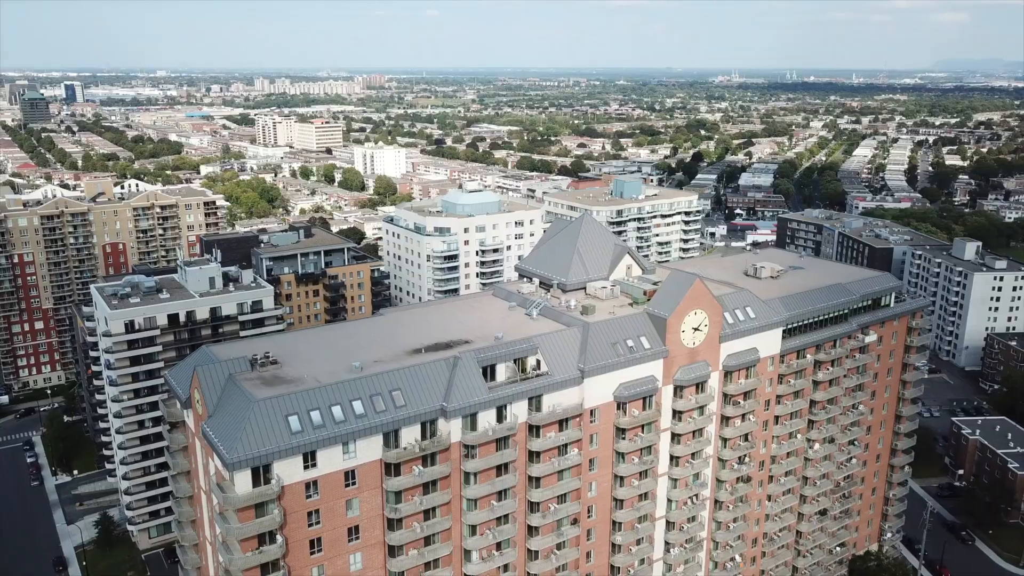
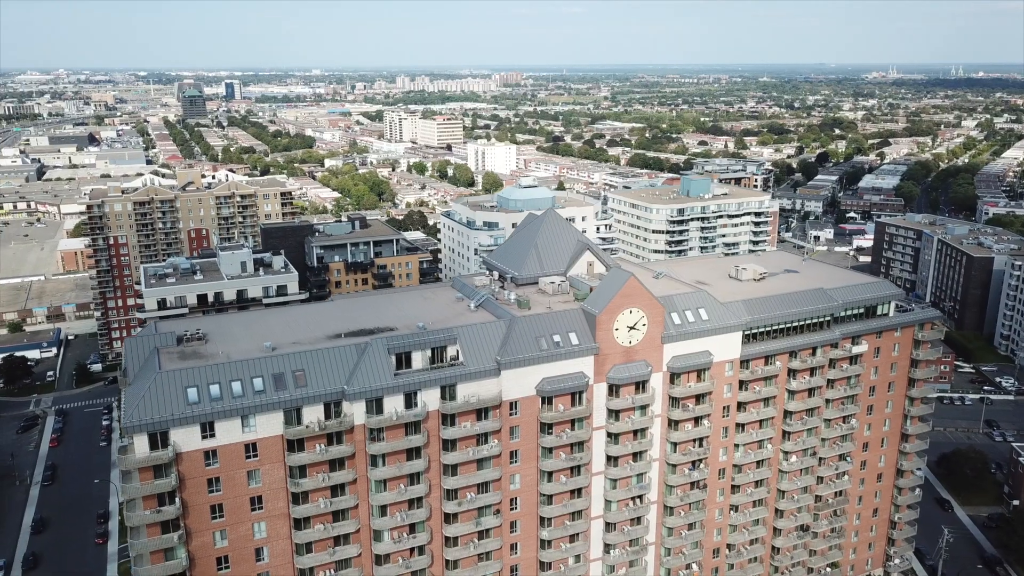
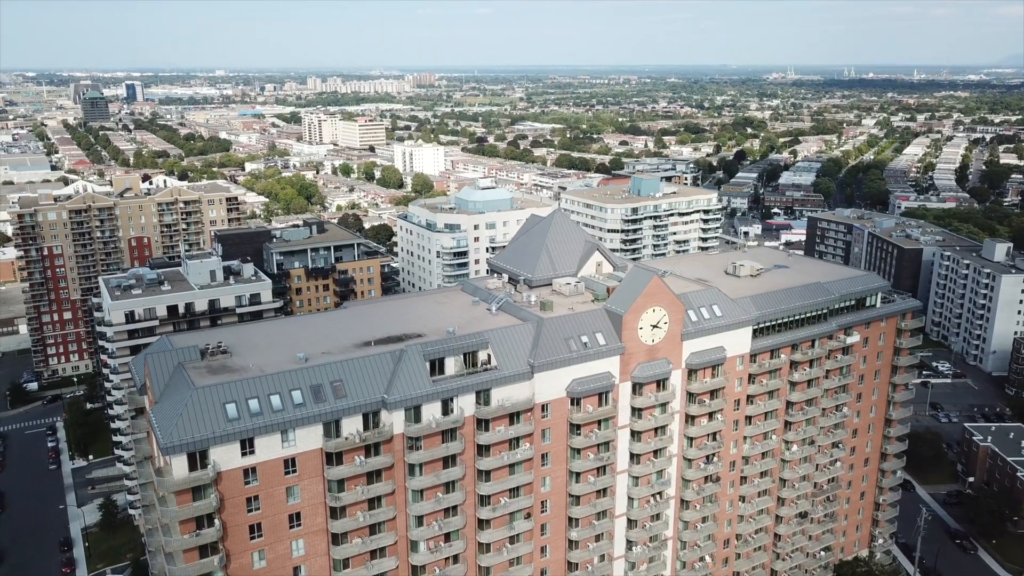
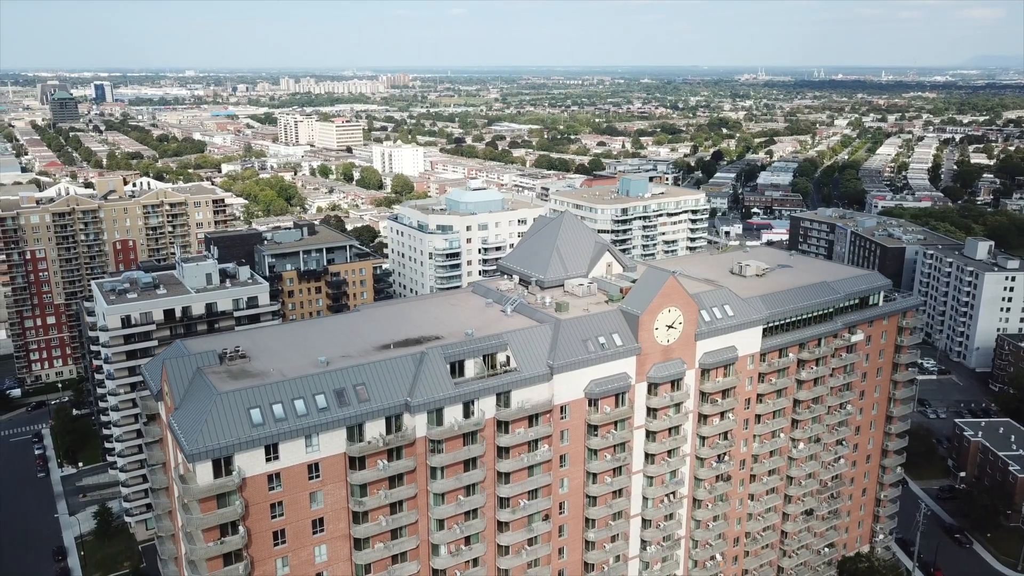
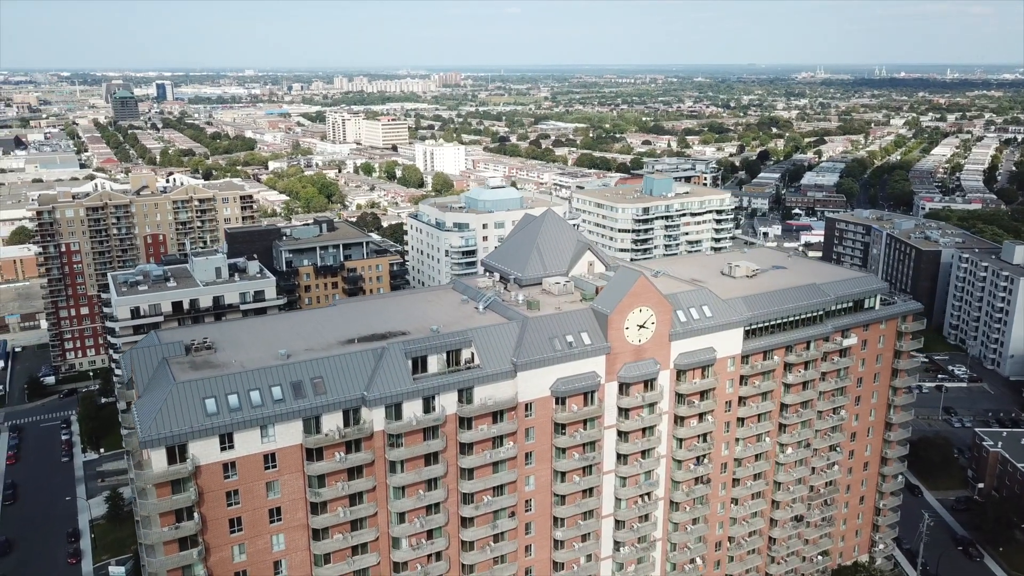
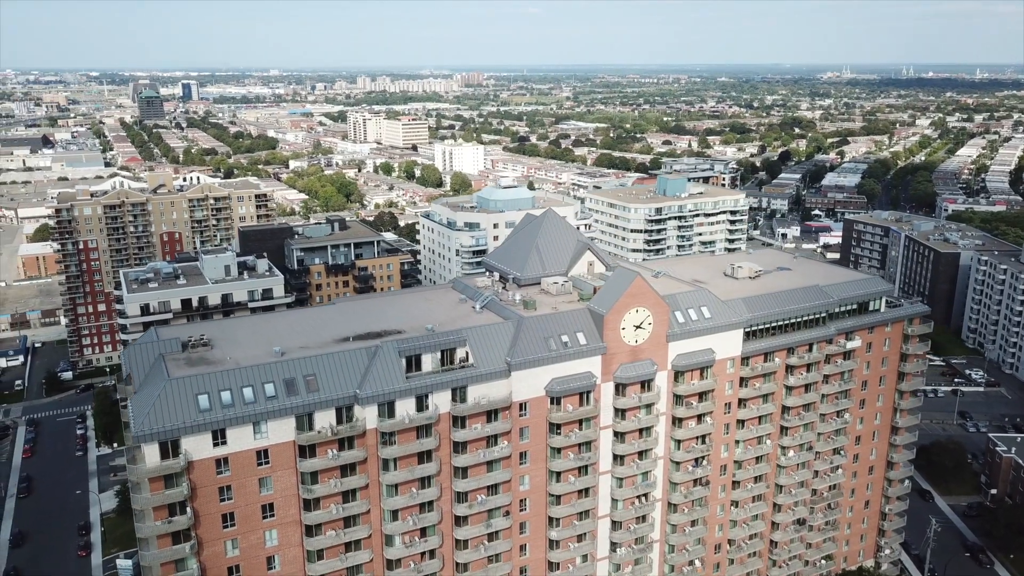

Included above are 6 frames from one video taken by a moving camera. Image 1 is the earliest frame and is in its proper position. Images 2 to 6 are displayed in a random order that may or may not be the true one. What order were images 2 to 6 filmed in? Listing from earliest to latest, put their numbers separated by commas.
4, 3, 5, 6, 2
